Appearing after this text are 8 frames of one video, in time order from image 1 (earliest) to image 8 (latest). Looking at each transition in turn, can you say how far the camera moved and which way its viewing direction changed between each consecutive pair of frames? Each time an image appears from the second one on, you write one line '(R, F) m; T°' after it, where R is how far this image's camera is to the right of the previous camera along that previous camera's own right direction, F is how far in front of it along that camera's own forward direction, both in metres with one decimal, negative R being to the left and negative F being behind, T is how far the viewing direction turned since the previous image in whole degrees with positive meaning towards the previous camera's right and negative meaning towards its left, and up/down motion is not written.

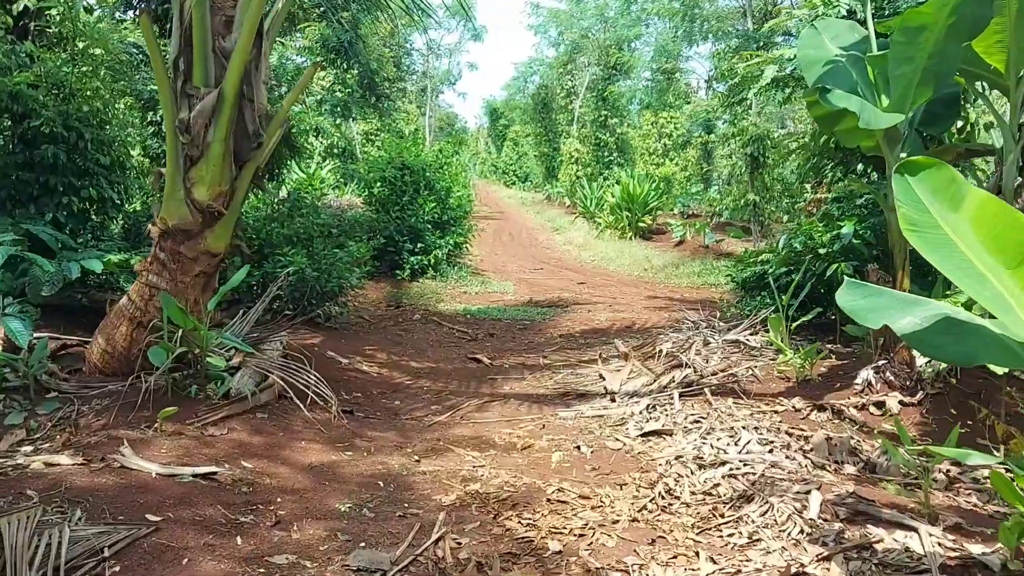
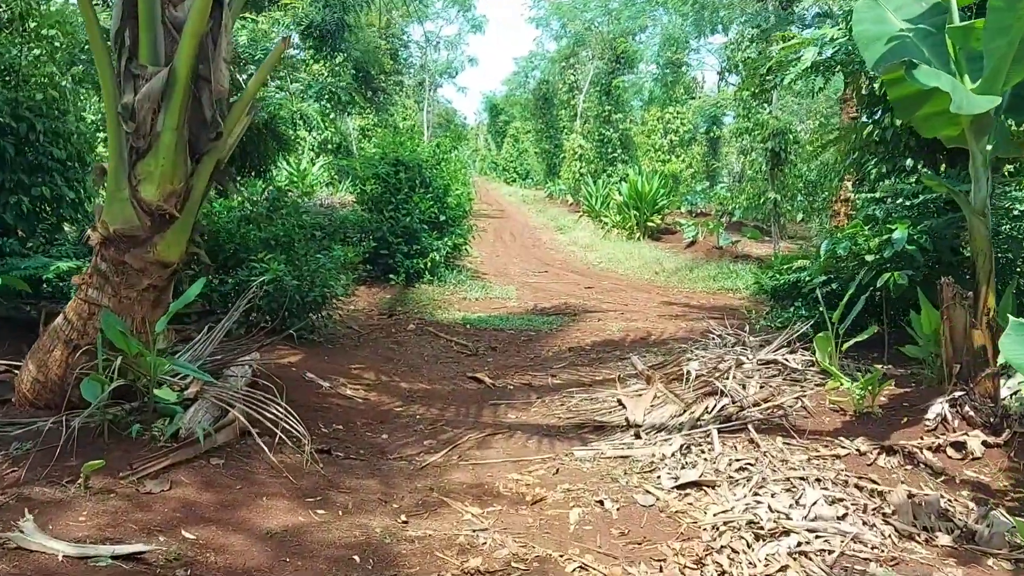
(0.0, +0.6) m; 0°
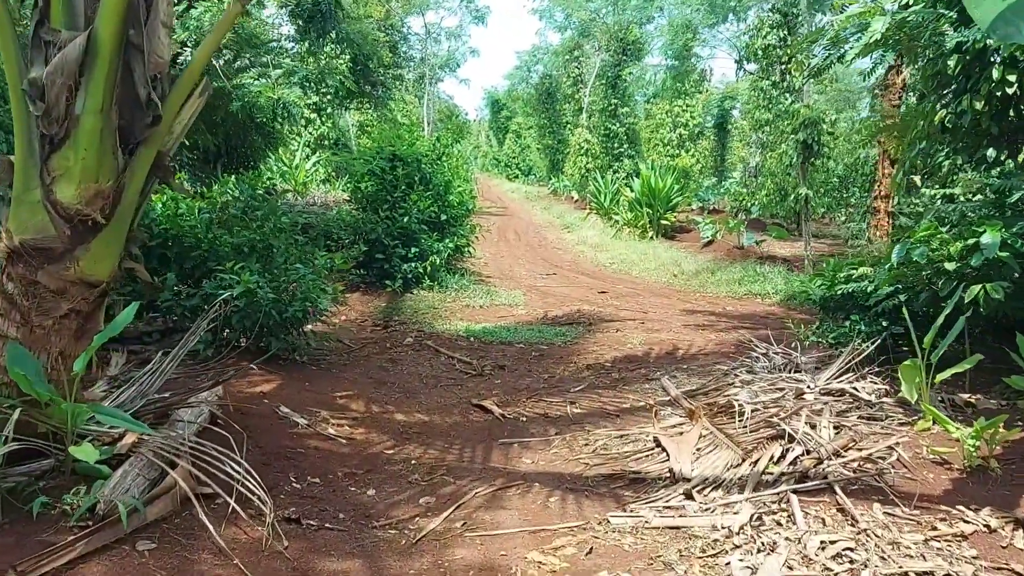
(-0.1, +0.7) m; 0°
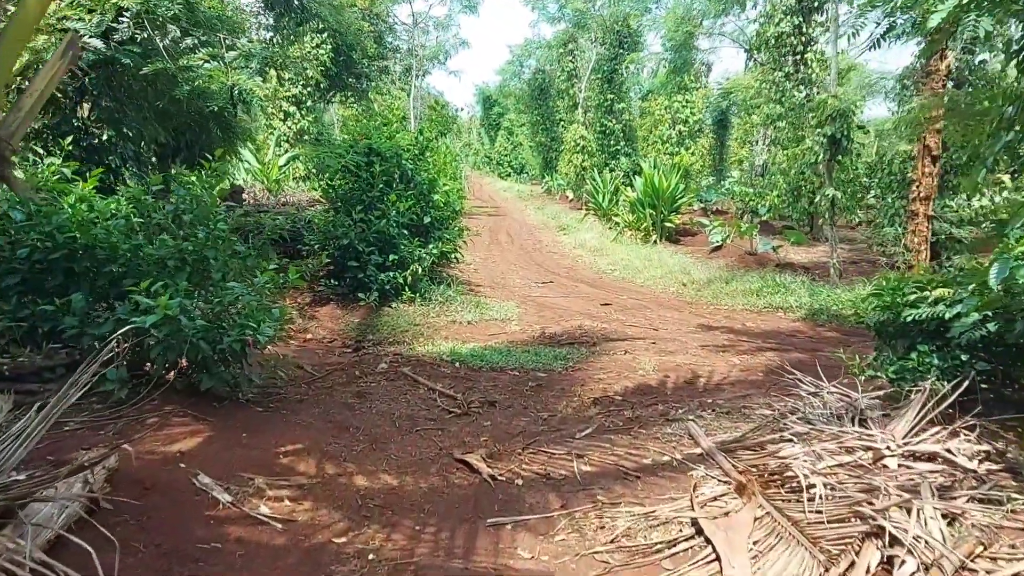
(0.0, +0.8) m; +1°
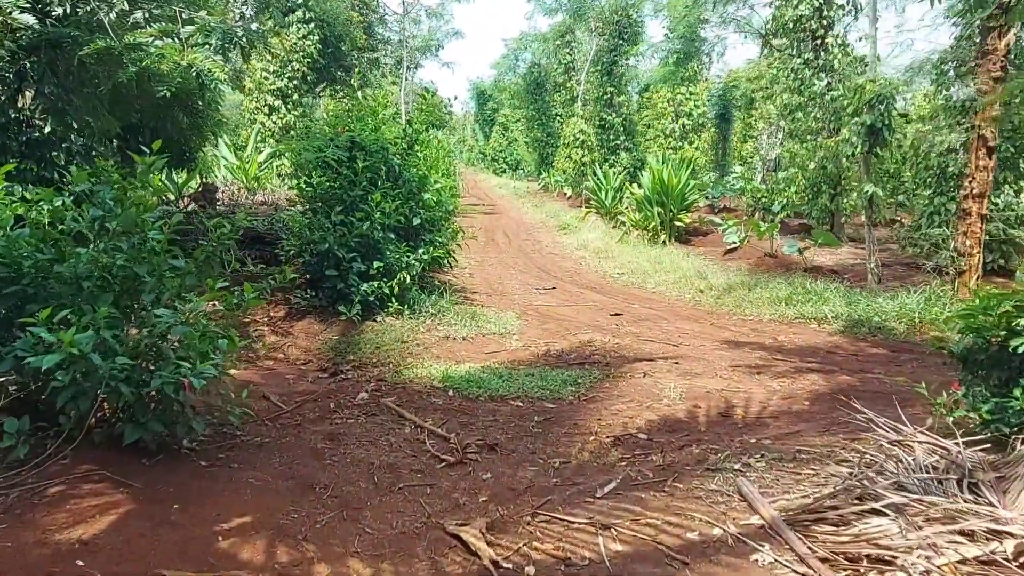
(0.0, +0.7) m; 0°
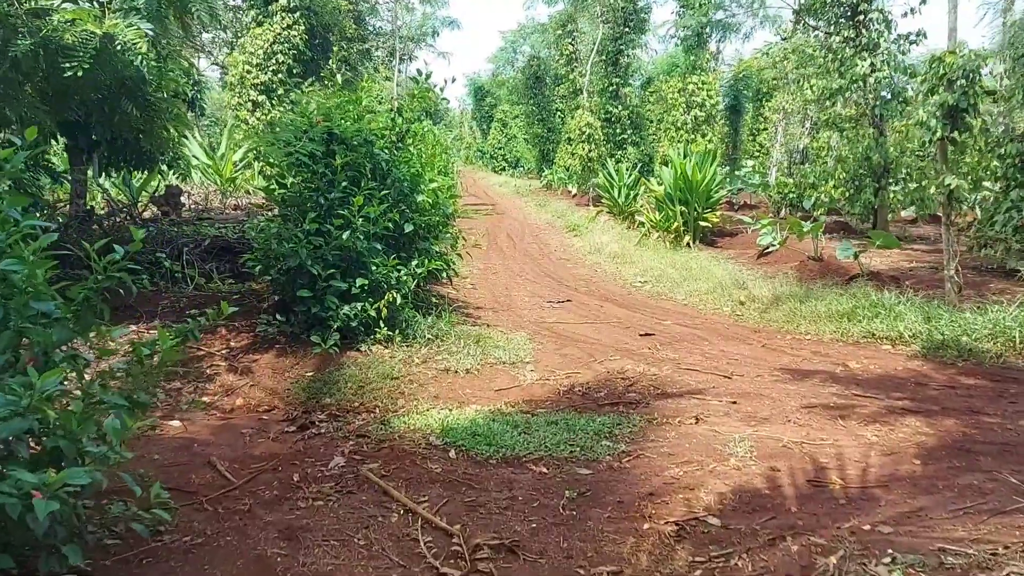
(-0.1, +1.0) m; 0°
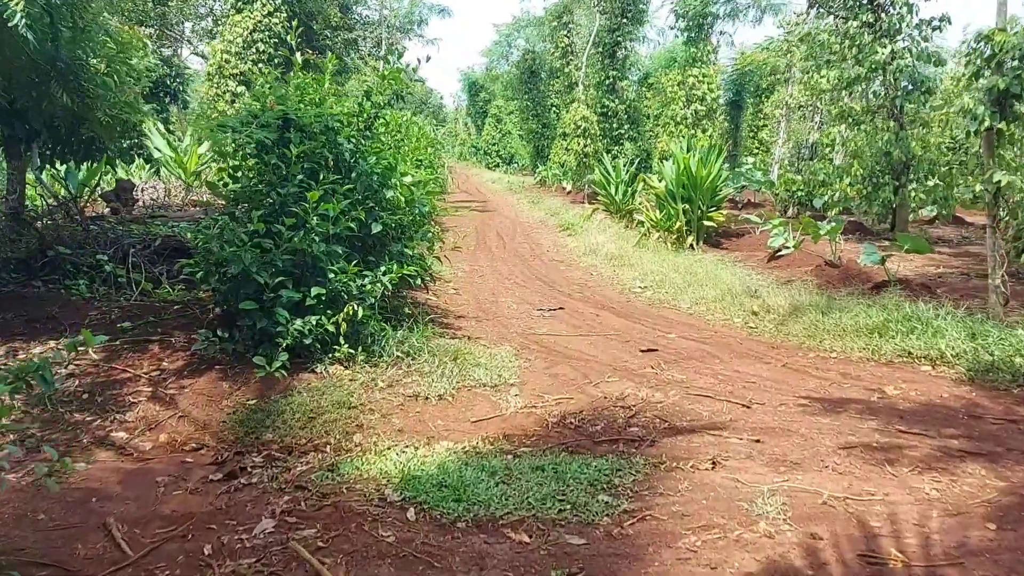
(+0.1, +0.7) m; 0°
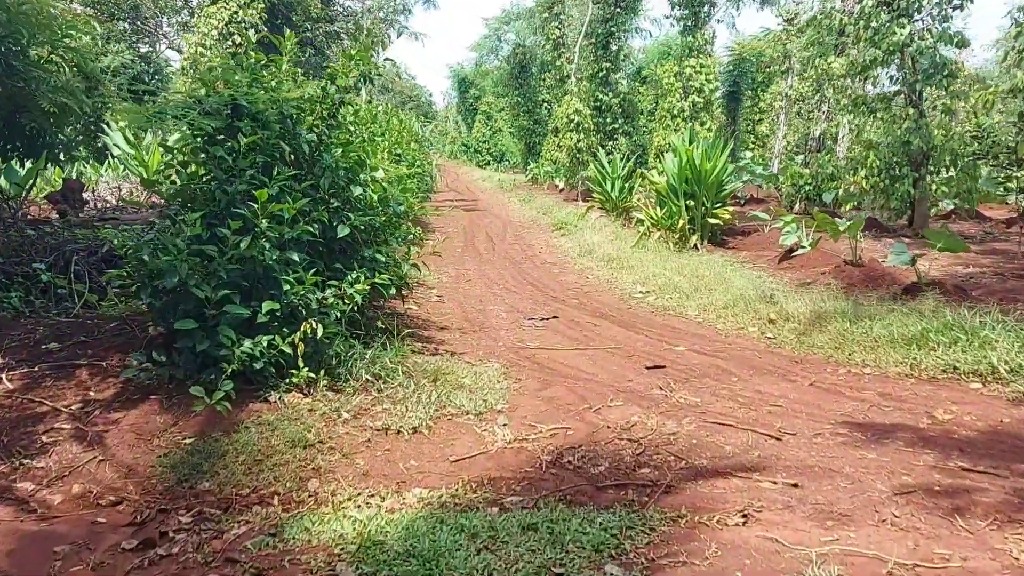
(0.0, +0.6) m; 0°
